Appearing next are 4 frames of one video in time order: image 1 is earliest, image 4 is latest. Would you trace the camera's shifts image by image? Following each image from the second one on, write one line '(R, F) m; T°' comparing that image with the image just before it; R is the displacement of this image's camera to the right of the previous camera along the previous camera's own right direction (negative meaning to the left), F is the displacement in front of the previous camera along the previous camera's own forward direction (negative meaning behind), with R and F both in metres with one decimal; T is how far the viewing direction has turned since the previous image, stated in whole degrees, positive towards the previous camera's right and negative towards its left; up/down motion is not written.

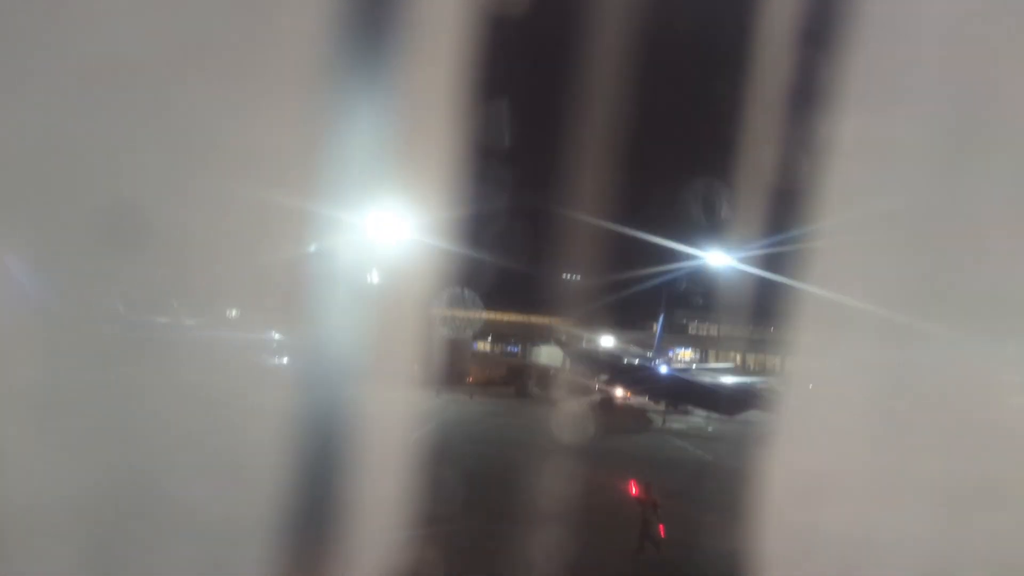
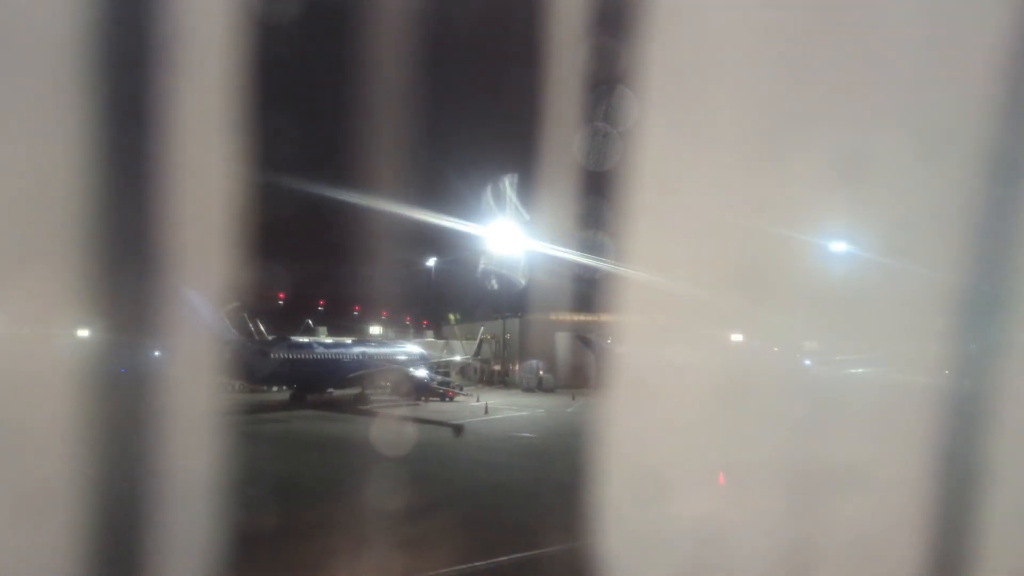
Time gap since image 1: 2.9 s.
(+1.5, -0.4) m; -9°
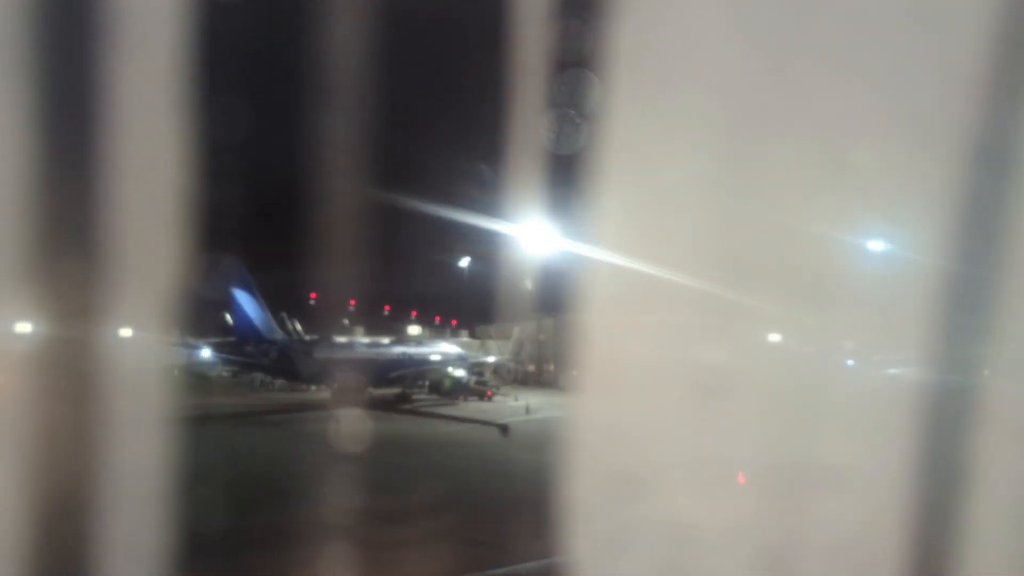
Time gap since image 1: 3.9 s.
(+0.7, +0.2) m; -3°
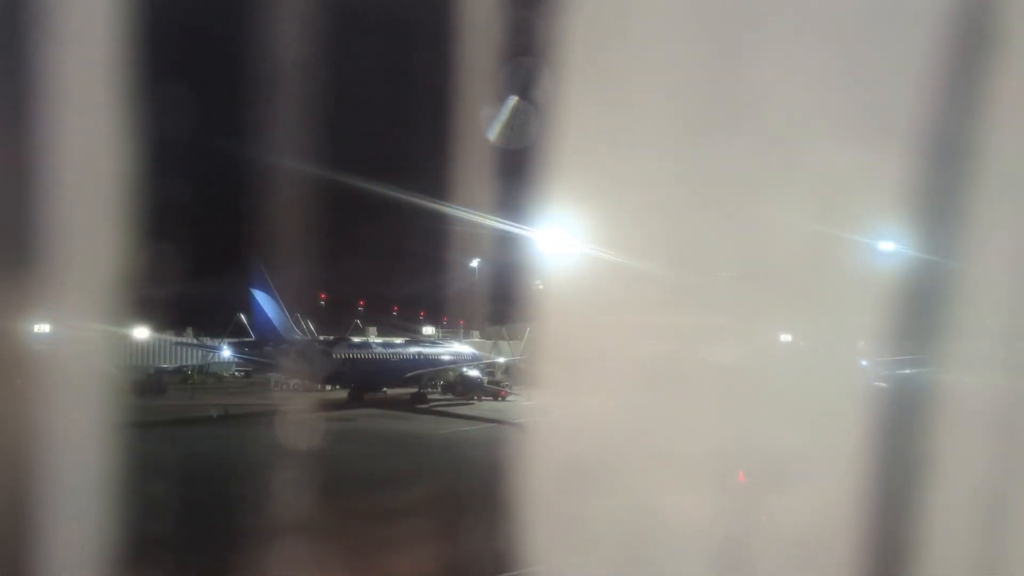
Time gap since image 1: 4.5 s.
(+0.5, +0.1) m; -1°
